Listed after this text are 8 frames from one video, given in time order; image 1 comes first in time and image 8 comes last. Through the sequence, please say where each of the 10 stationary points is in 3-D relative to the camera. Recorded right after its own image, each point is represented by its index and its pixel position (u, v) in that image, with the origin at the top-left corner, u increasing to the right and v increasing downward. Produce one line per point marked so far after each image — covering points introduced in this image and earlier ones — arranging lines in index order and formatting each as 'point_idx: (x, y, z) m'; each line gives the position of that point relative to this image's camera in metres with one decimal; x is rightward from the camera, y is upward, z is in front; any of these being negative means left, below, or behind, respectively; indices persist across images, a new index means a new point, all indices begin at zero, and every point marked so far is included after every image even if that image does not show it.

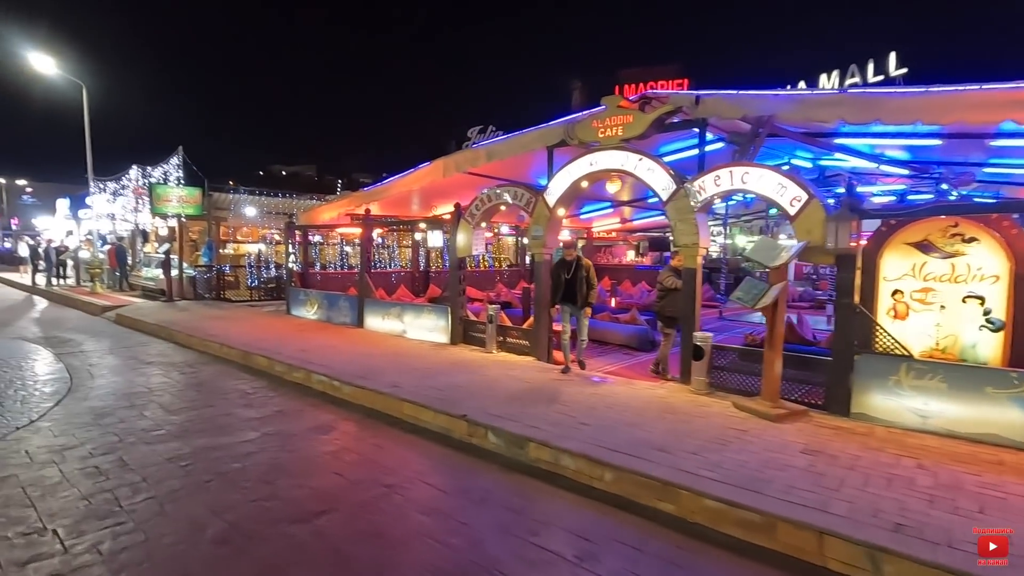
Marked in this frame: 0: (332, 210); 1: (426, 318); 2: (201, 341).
0: (-4.8, +2.1, +14.3) m
1: (-1.8, -0.6, +10.8) m
2: (-6.2, -1.1, +10.8) m
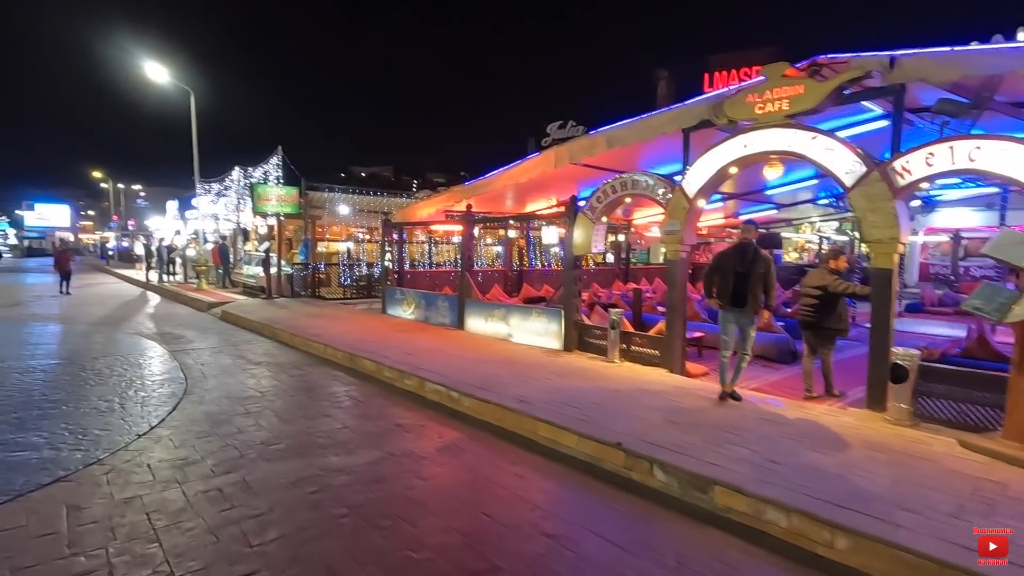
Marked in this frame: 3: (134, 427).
0: (-2.1, +2.1, +13.8) m
1: (+0.4, -0.6, +10.0) m
2: (-4.0, -1.1, +10.6) m
3: (-4.1, -1.5, +5.8) m
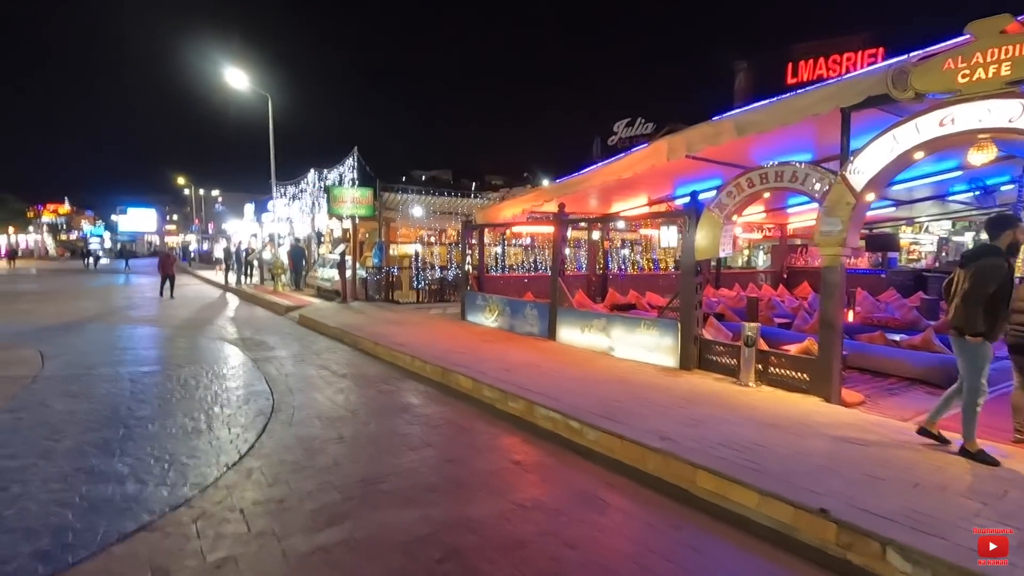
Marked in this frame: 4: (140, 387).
0: (0.0, +2.0, +12.9) m
1: (+2.1, -0.7, +8.8) m
2: (-2.2, -1.2, +9.9) m
3: (-2.8, -1.6, +5.2) m
4: (-5.3, -1.4, +7.7) m
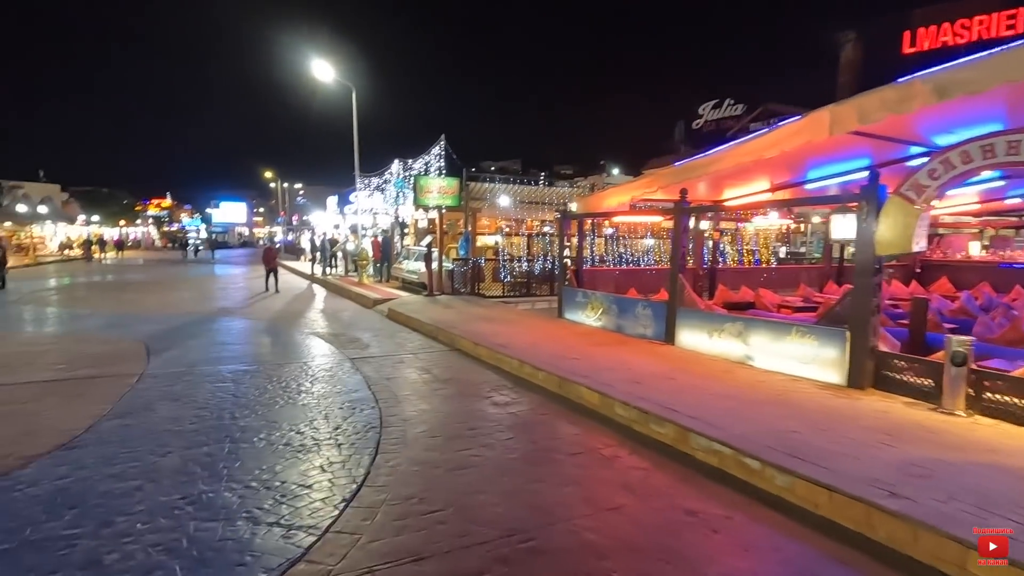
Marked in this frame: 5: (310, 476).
0: (+2.3, +2.1, +11.7) m
1: (+3.9, -0.7, +7.4) m
2: (-0.3, -1.1, +9.0) m
3: (-1.4, -1.6, +4.4) m
4: (-3.6, -1.4, +7.2) m
5: (-1.7, -1.6, +4.6) m
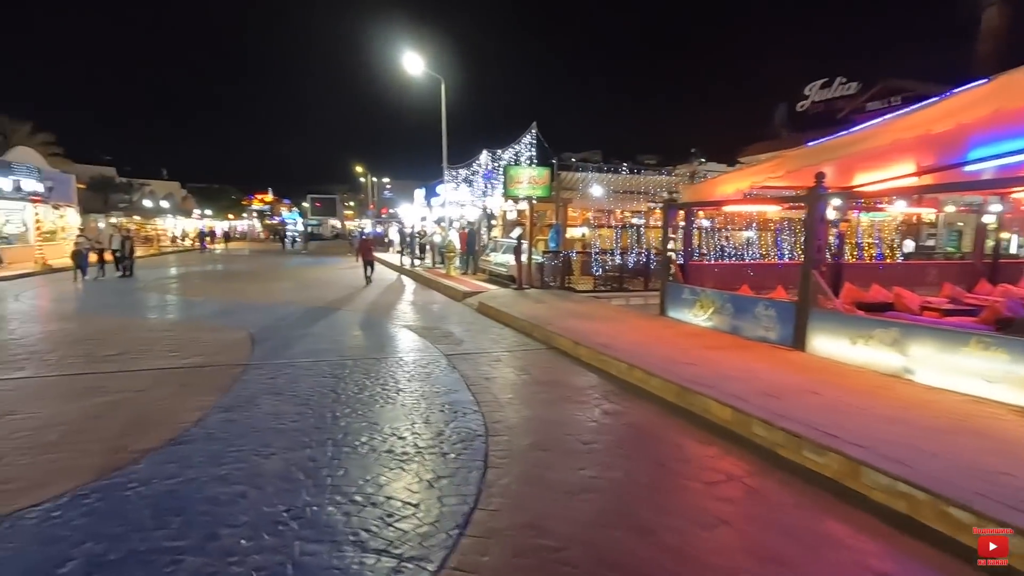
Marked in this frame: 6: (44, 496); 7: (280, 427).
0: (+4.4, +2.1, +10.5) m
1: (+5.3, -0.8, +6.1) m
2: (+1.3, -1.1, +8.3) m
3: (-0.5, -1.6, +3.9) m
4: (-2.2, -1.3, +7.0) m
5: (-0.7, -1.6, +4.2) m
6: (-3.4, -1.5, +3.9) m
7: (-2.4, -1.4, +5.5) m
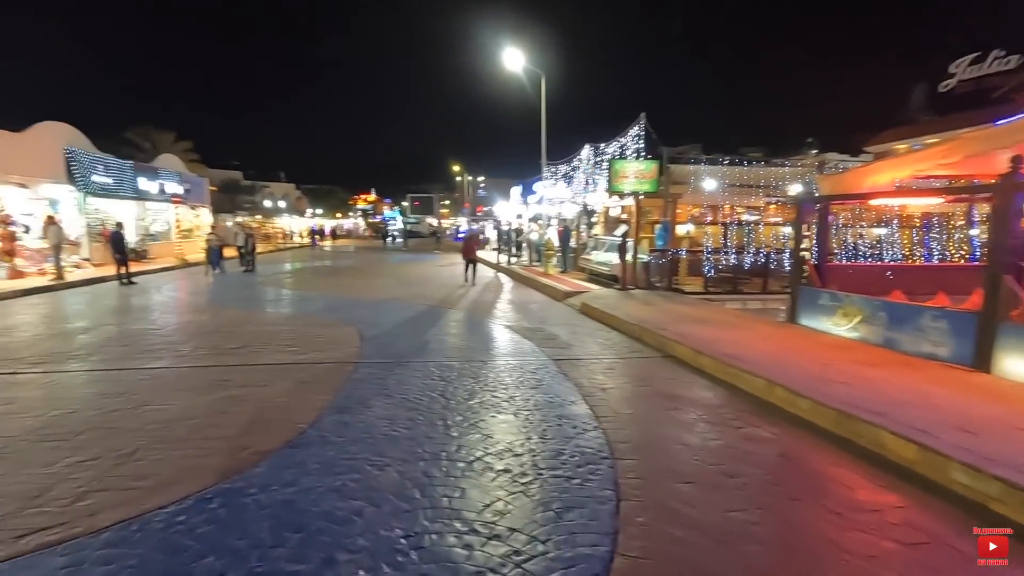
0: (+6.4, +2.0, +9.1) m
1: (+6.5, -0.9, +4.6) m
2: (+3.0, -1.1, +7.4) m
3: (+0.5, -1.7, +3.4) m
4: (-0.8, -1.3, +6.7) m
5: (+0.2, -1.6, +3.7) m
6: (-2.5, -1.5, +3.9) m
7: (-1.2, -1.4, +5.2) m
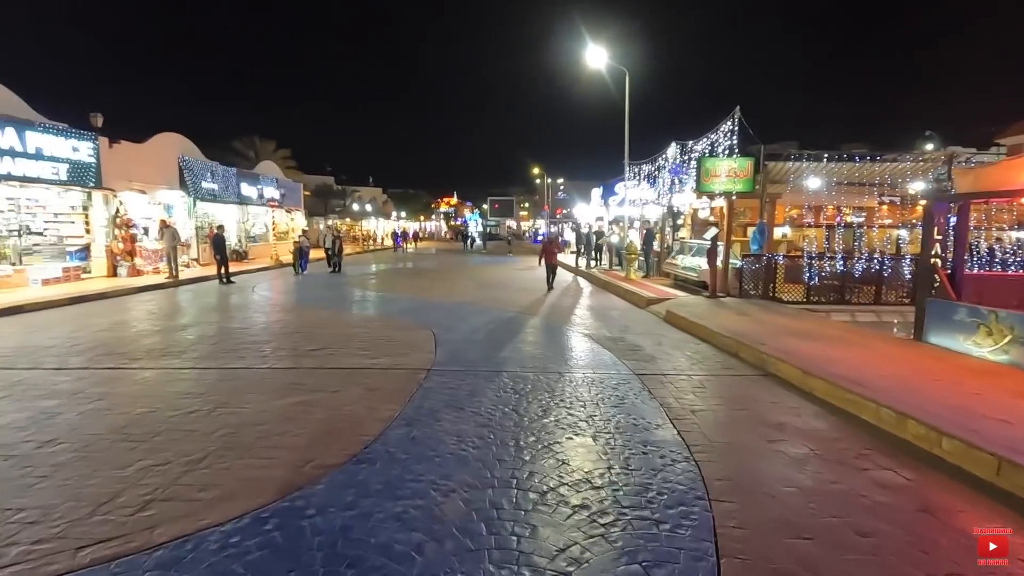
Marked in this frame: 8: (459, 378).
0: (+7.6, +1.8, +7.6) m
1: (+7.0, -1.1, +3.1) m
2: (+4.0, -1.3, +6.4) m
3: (+0.9, -1.8, +2.8) m
4: (+0.2, -1.4, +6.3) m
5: (+0.7, -1.7, +3.1) m
6: (-1.9, -1.6, +3.7) m
7: (-0.5, -1.5, +4.8) m
8: (-0.7, -1.2, +7.2) m
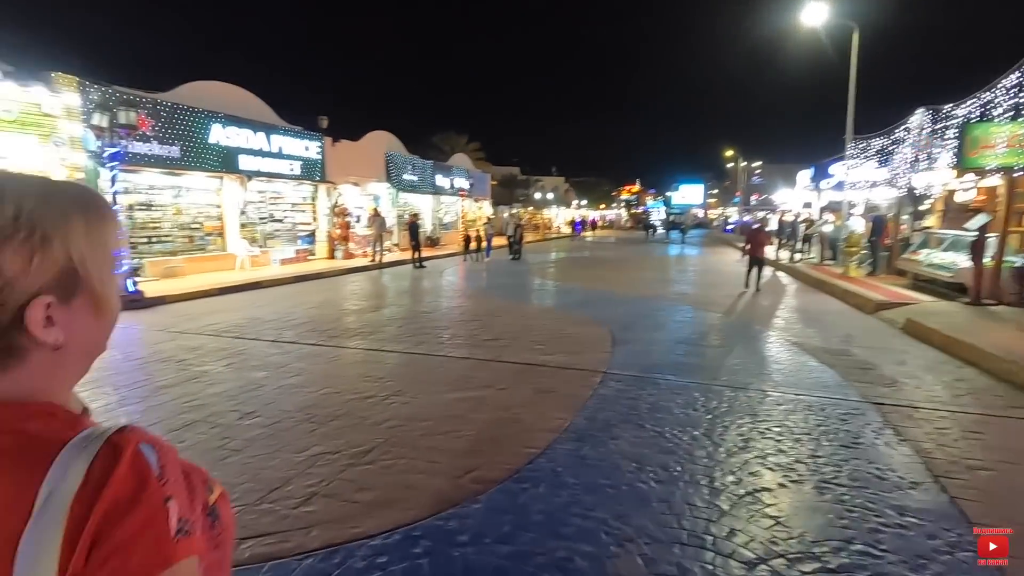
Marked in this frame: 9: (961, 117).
0: (+9.6, +1.5, +3.9) m
1: (+7.5, -1.4, -0.1) m
2: (+5.6, -1.4, +4.0) m
3: (+1.5, -1.8, +1.6) m
4: (+2.0, -1.4, +5.1) m
5: (+1.5, -1.8, +2.0) m
6: (-0.8, -1.5, +3.4) m
7: (+0.9, -1.5, +4.0) m
8: (+1.5, -1.2, +6.3) m
9: (+11.5, +4.4, +13.9) m
